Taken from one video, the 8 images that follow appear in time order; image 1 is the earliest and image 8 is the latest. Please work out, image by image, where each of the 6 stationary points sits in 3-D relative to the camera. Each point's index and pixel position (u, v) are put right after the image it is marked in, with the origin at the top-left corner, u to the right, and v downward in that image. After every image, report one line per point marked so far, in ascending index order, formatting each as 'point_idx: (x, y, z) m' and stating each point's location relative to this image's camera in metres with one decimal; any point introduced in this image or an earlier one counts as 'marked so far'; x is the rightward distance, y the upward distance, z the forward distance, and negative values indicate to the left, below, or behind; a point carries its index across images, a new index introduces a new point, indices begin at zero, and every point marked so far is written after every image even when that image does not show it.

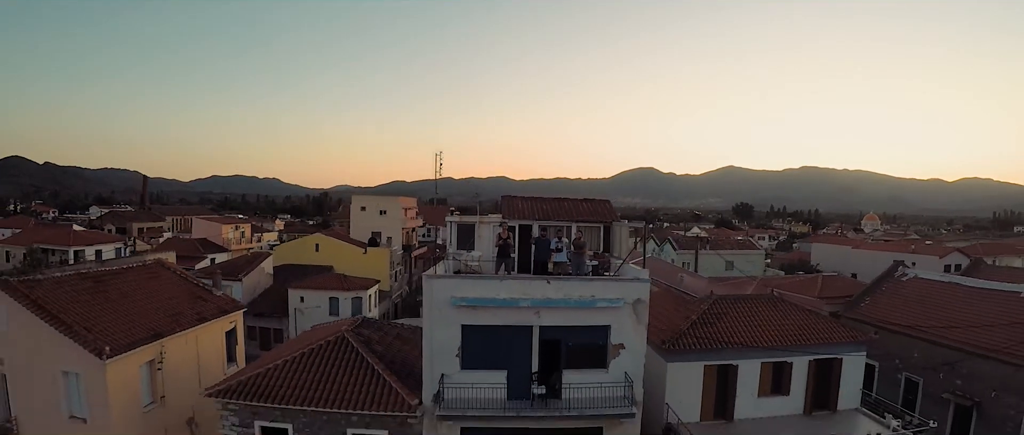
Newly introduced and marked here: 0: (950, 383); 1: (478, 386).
0: (+6.3, -2.4, +7.9) m
1: (-0.3, -1.2, +4.8) m
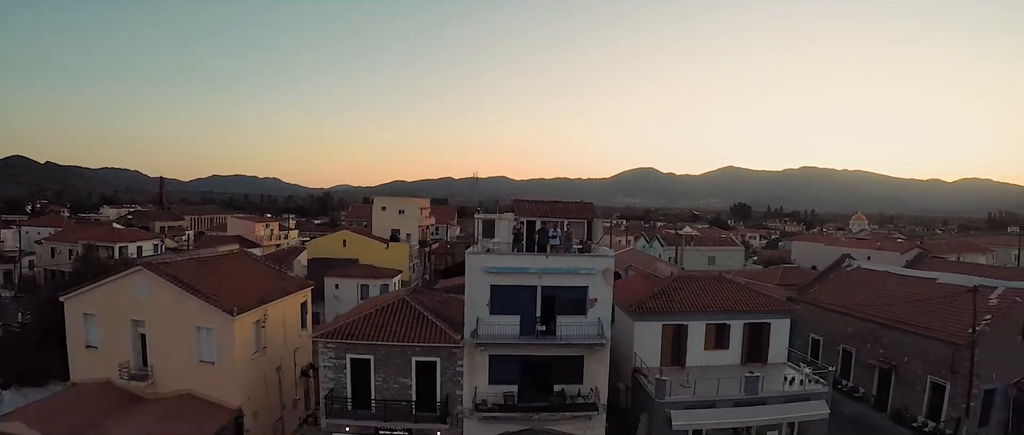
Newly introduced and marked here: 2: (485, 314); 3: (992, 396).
0: (+6.4, -2.4, +9.8) m
1: (-0.1, -1.1, +6.7) m
2: (-0.3, -1.0, +6.7) m
3: (+7.5, -2.8, +8.7) m
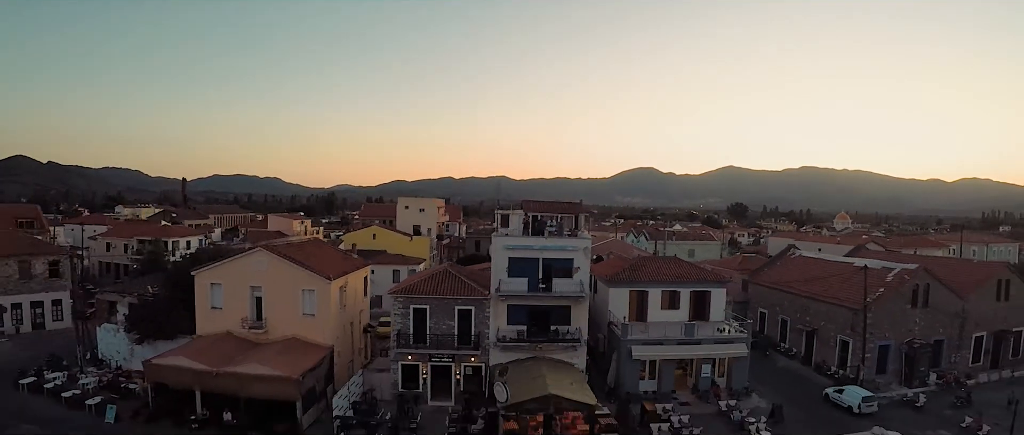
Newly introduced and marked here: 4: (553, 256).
0: (+6.5, -2.3, +12.5) m
1: (0.0, -1.1, +9.4) m
2: (-0.1, -0.9, +9.4) m
3: (+7.6, -2.7, +11.4) m
4: (+0.7, -0.6, +9.5) m
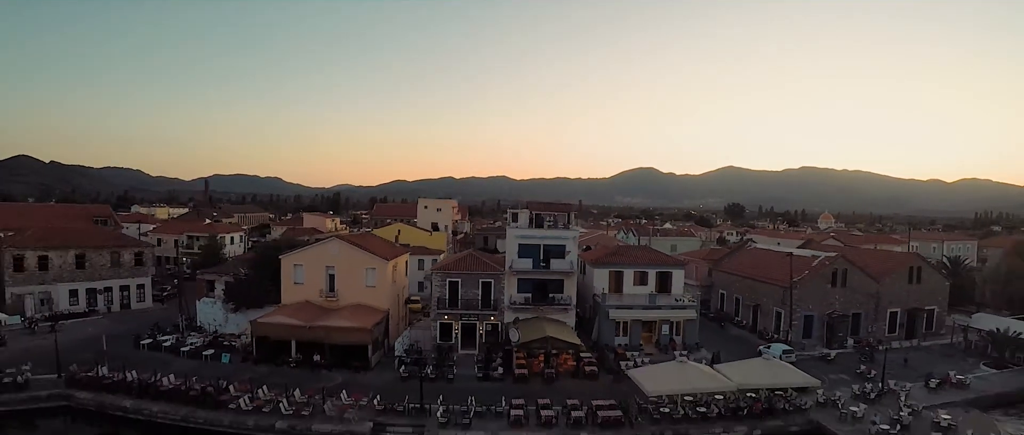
0: (+6.7, -2.2, +15.6) m
1: (+0.2, -1.0, +12.5) m
2: (0.0, -0.9, +12.5) m
3: (+7.8, -2.7, +14.5) m
4: (+0.9, -0.6, +12.7) m
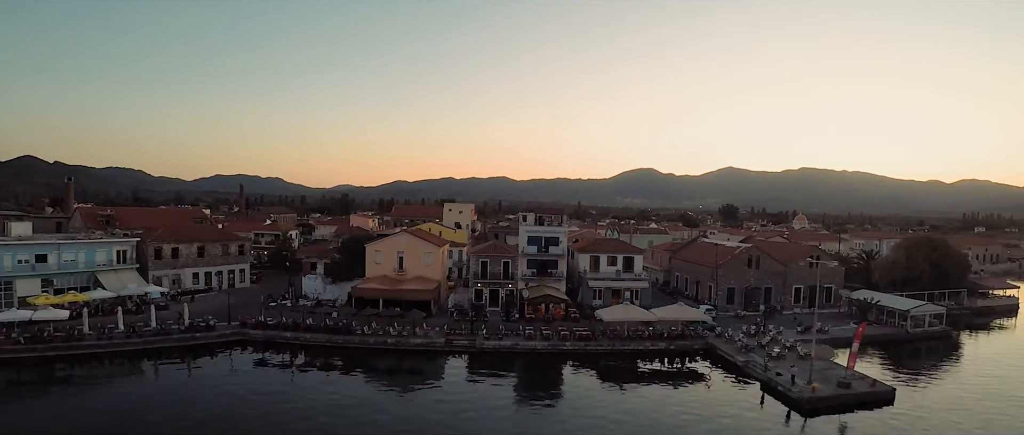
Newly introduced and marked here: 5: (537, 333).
0: (+7.1, -2.3, +21.6) m
1: (+0.6, -1.1, +18.5) m
2: (+0.4, -0.9, +18.6) m
3: (+8.2, -2.7, +20.6) m
4: (+1.3, -0.6, +18.7) m
5: (+0.8, -3.3, +15.9) m
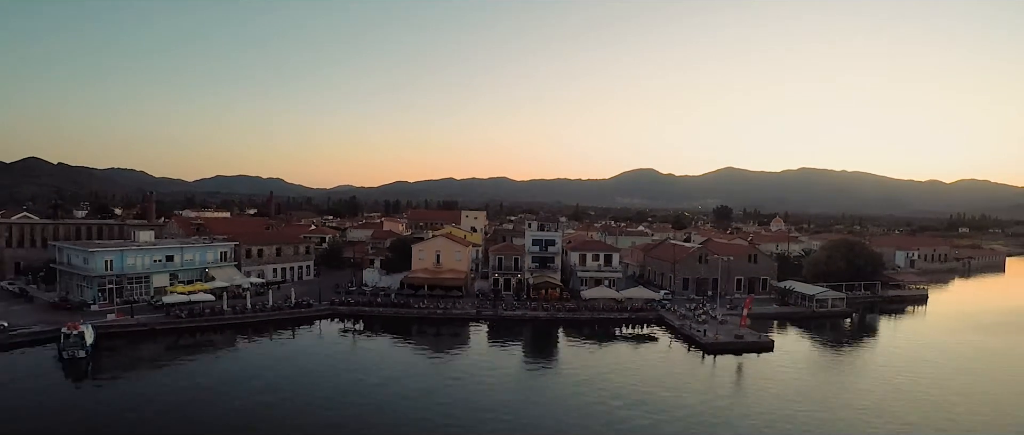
0: (+7.5, -2.7, +28.2) m
1: (+1.0, -1.4, +25.1) m
2: (+0.8, -1.3, +25.1) m
3: (+8.6, -3.1, +27.1) m
4: (+1.7, -1.0, +25.2) m
5: (+1.2, -3.6, +22.5) m
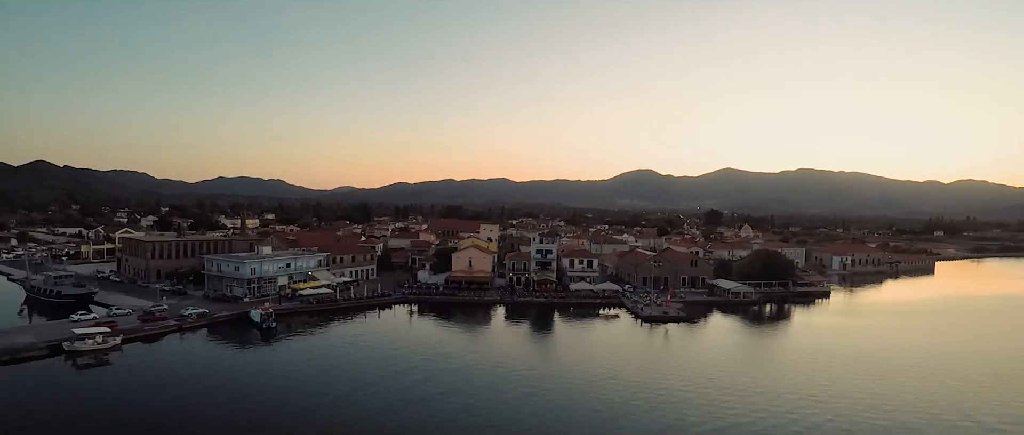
0: (+8.1, -3.8, +39.2) m
1: (+1.6, -2.5, +36.1) m
2: (+1.5, -2.4, +36.1) m
3: (+9.2, -4.2, +38.1) m
4: (+2.3, -2.1, +36.3) m
5: (+1.8, -4.8, +33.5) m
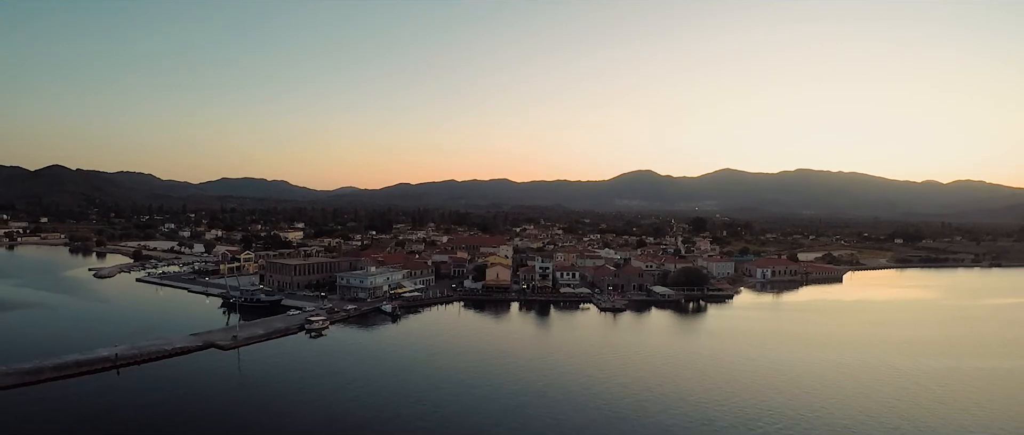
0: (+9.4, -6.8, +60.4) m
1: (+2.9, -5.6, +57.3) m
2: (+2.7, -5.5, +57.3) m
3: (+10.5, -7.3, +59.3) m
4: (+3.6, -5.2, +57.4) m
5: (+3.1, -7.8, +54.7) m
